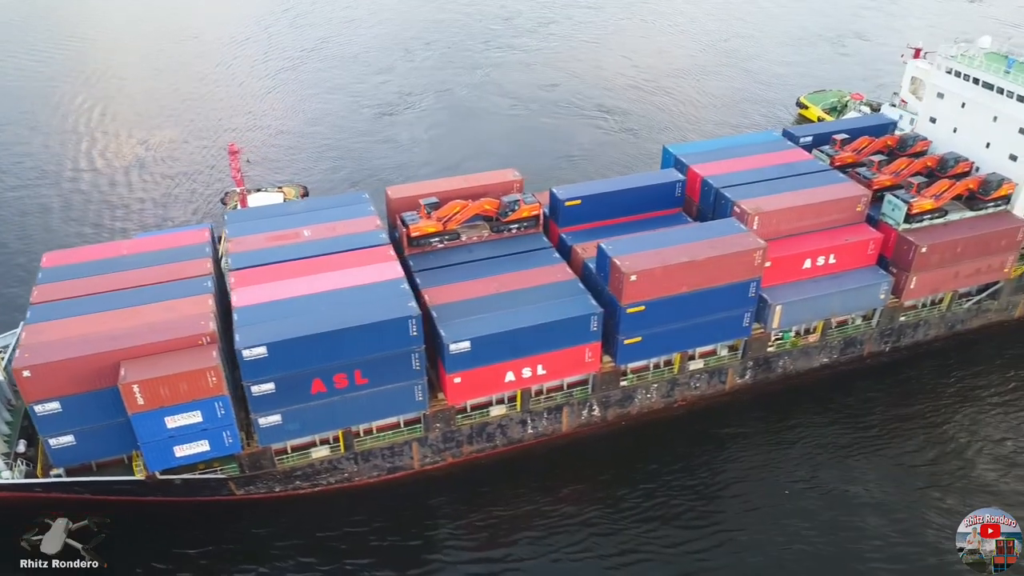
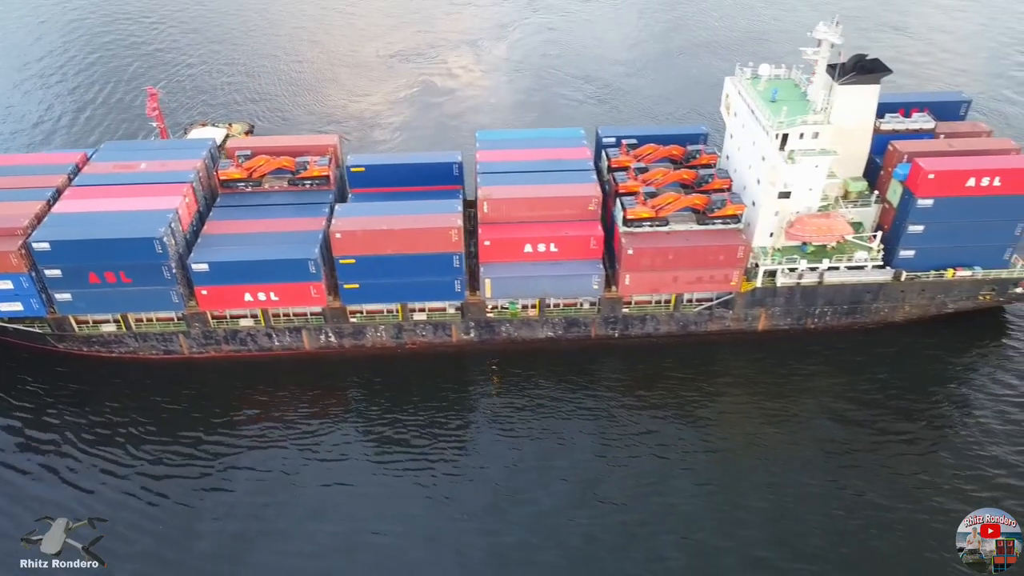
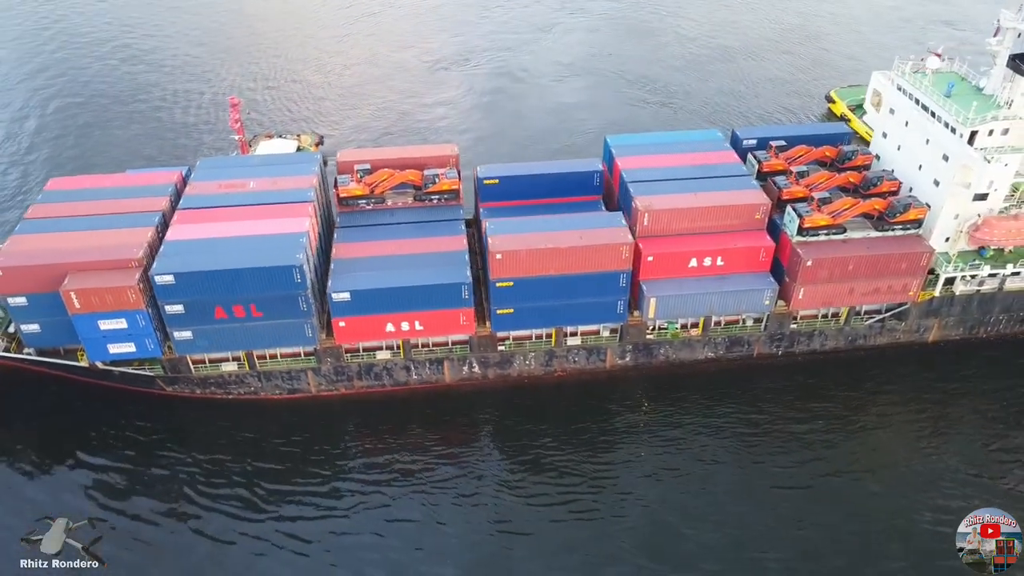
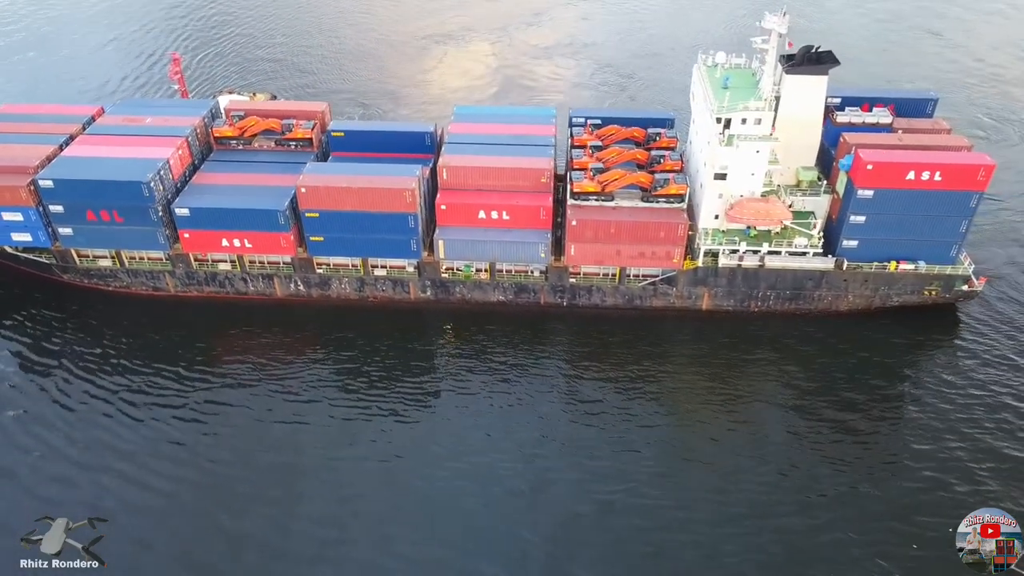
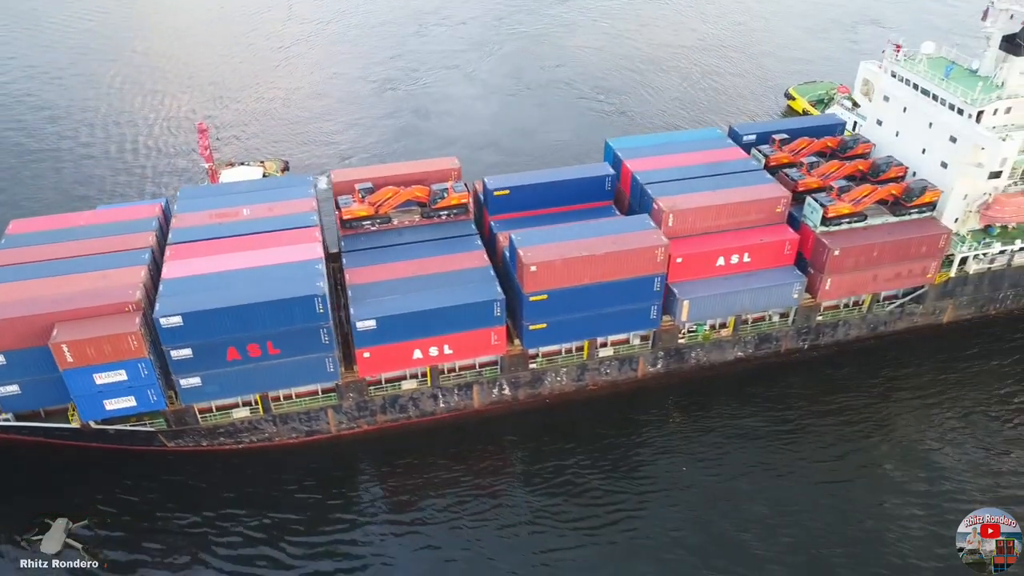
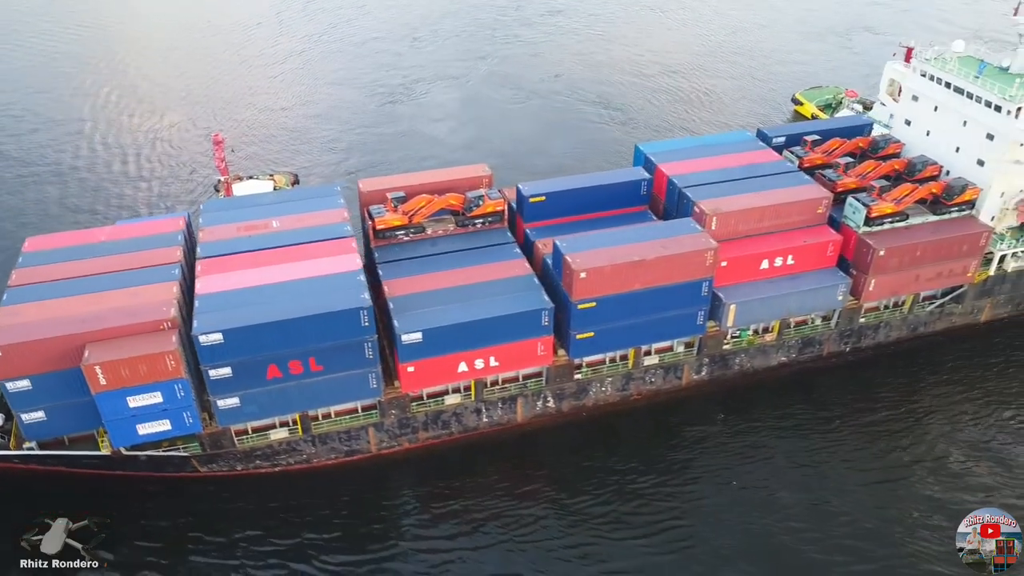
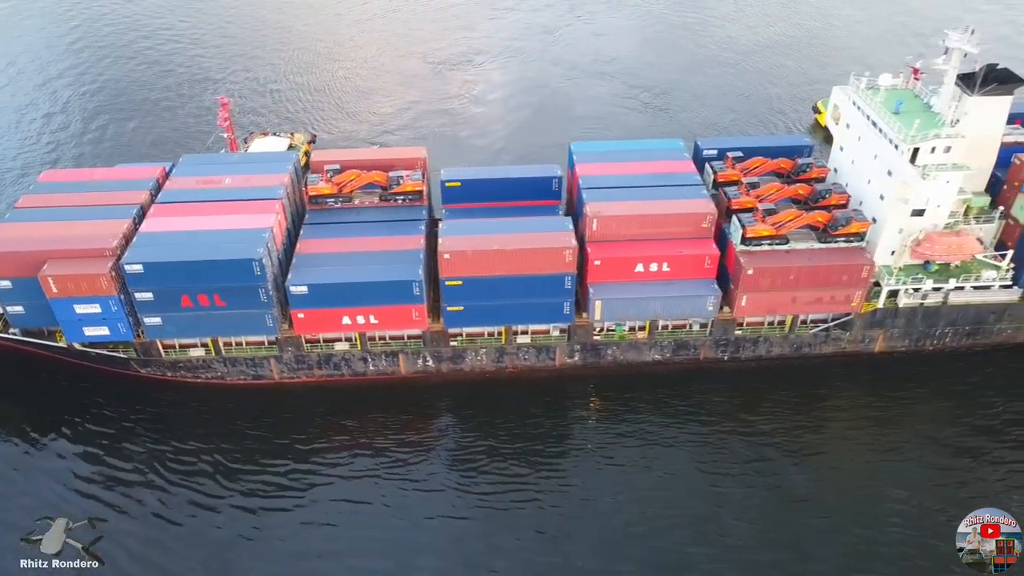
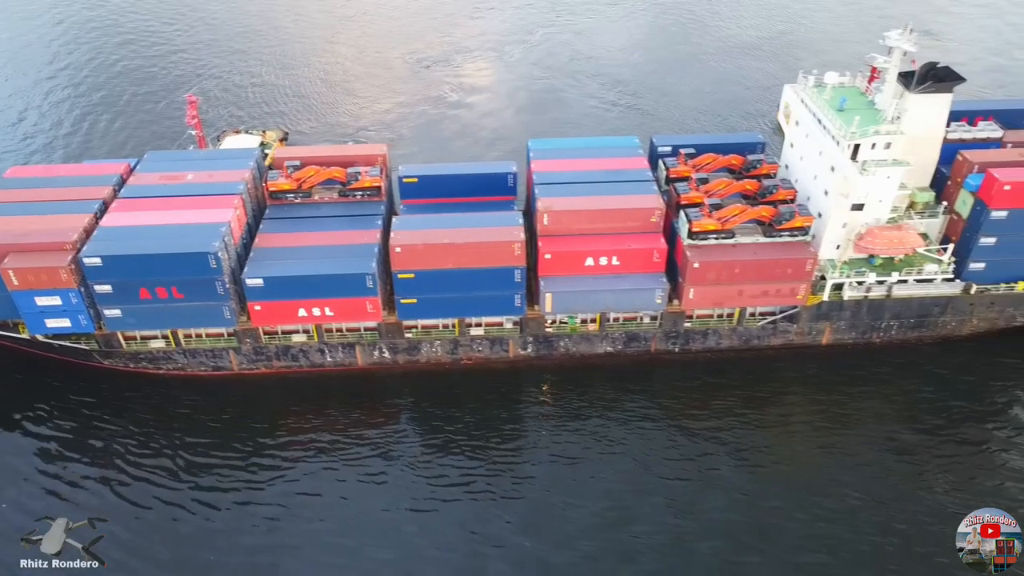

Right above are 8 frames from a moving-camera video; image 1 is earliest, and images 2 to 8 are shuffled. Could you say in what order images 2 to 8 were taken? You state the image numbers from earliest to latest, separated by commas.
6, 5, 3, 7, 8, 2, 4
